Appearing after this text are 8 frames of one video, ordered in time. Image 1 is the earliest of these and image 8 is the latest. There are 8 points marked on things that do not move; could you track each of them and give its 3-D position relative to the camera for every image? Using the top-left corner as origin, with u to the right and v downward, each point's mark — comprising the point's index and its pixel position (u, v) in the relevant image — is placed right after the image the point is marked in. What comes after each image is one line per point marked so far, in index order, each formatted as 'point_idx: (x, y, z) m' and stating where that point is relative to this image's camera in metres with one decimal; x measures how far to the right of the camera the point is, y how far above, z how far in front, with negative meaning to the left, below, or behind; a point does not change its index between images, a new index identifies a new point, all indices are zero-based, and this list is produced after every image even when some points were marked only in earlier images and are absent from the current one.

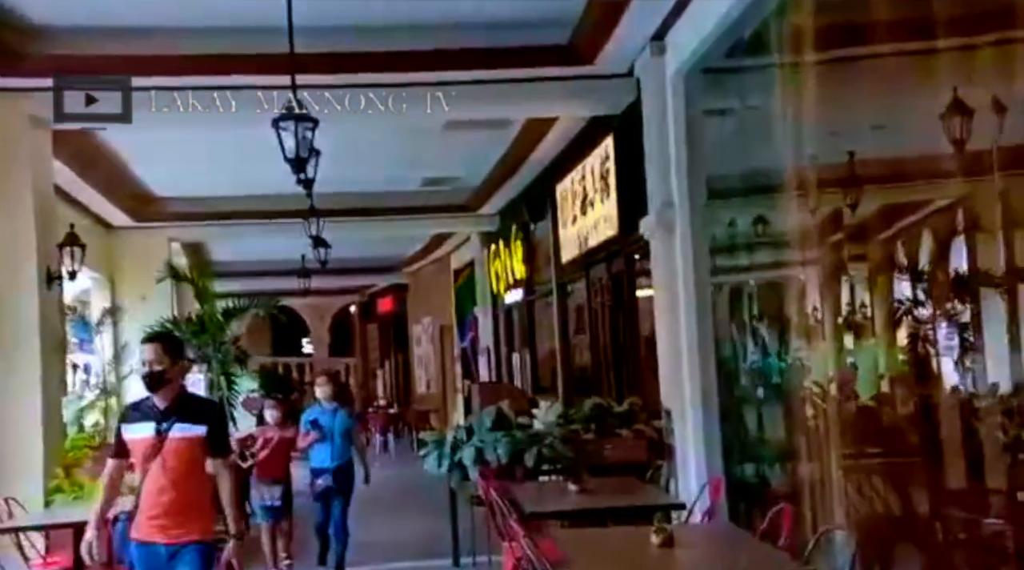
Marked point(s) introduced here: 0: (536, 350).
0: (+0.3, -0.7, +11.7) m
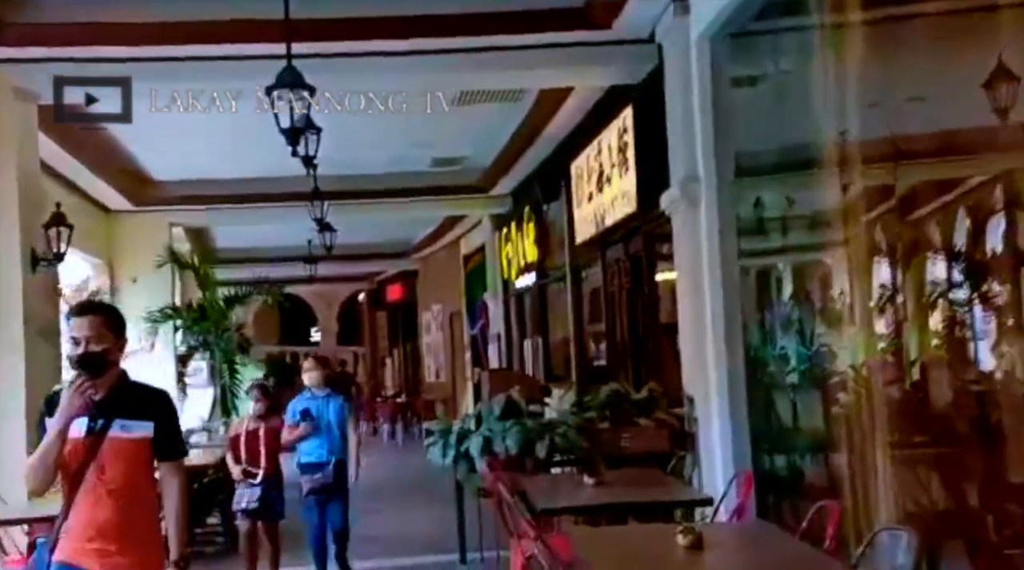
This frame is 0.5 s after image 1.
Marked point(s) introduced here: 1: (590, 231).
0: (+0.4, -0.5, +11.3) m
1: (+0.7, +0.5, +8.9) m
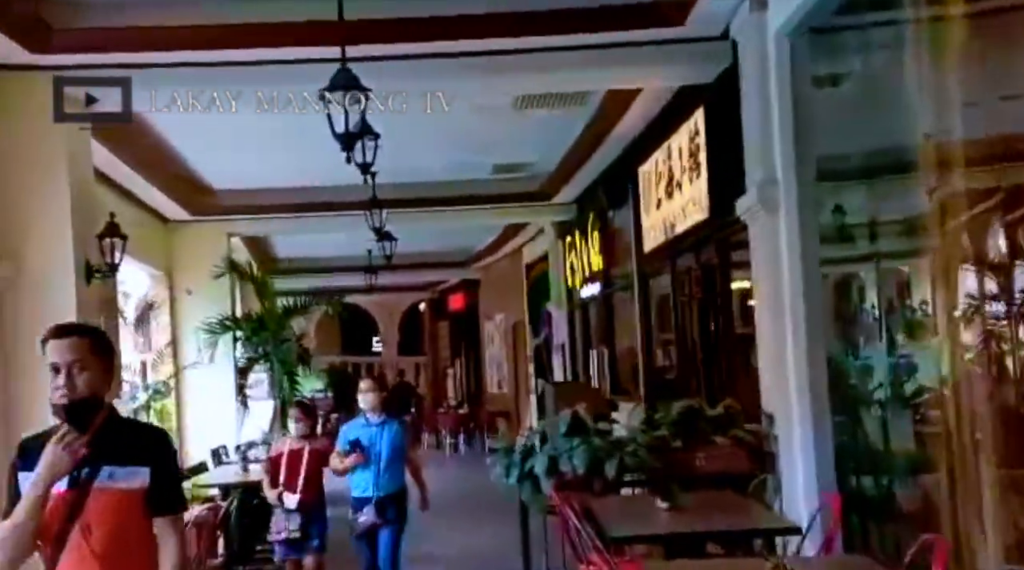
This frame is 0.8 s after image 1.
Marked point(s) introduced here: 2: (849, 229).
0: (+1.0, -0.6, +11.0) m
1: (+1.2, +0.4, +8.5) m
2: (+1.6, +0.3, +5.1) m
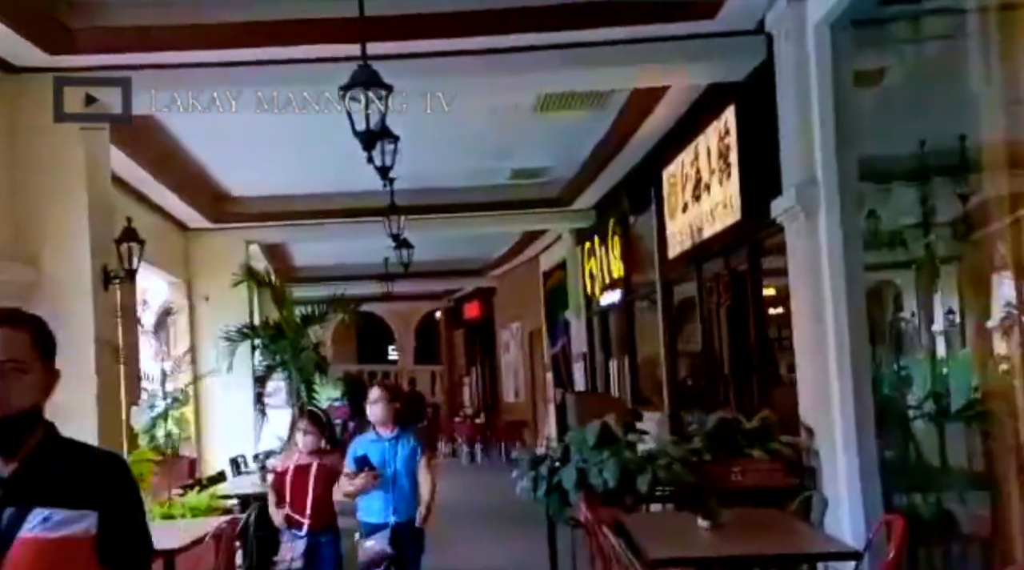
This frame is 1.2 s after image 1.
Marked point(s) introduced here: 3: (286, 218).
0: (+1.2, -0.7, +10.7) m
1: (+1.3, +0.3, +8.3) m
2: (+1.7, +0.2, +4.9) m
3: (-2.5, +0.7, +11.9) m
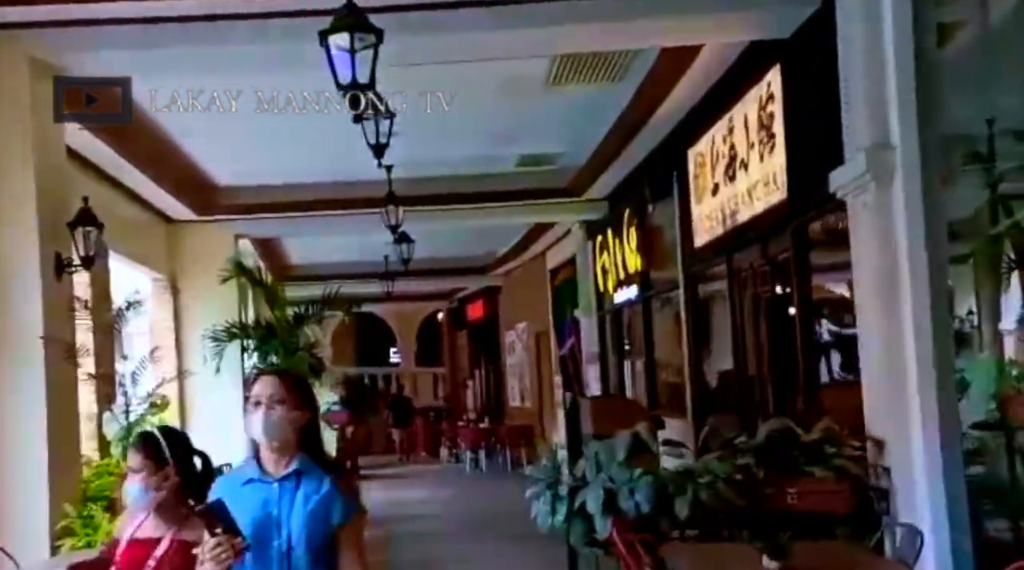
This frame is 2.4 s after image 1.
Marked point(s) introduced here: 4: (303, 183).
0: (+1.3, -0.7, +9.9) m
1: (+1.4, +0.4, +7.5) m
2: (+1.8, +0.3, +4.1) m
3: (-2.4, +0.8, +11.1) m
4: (-2.2, +1.0, +11.1) m
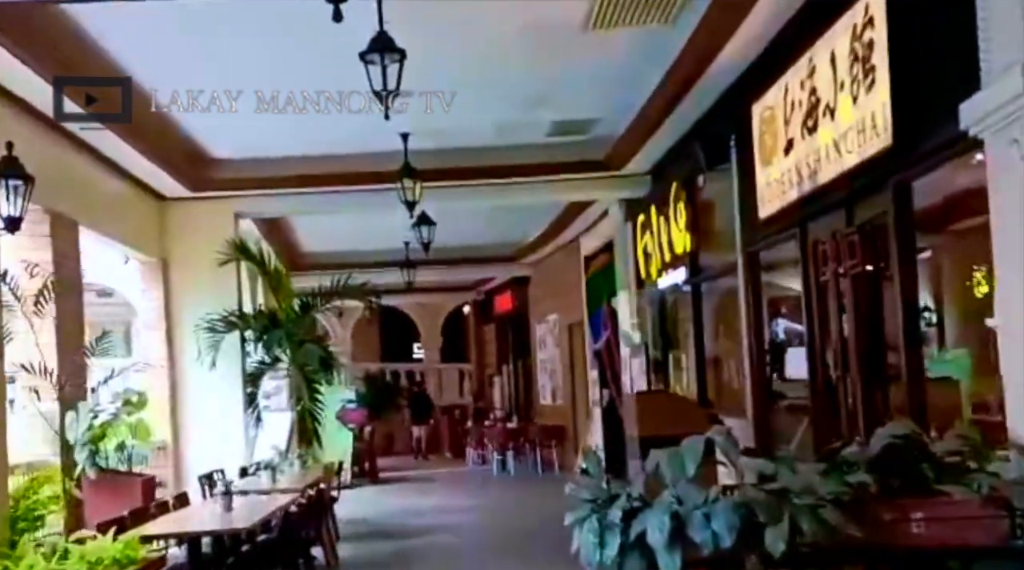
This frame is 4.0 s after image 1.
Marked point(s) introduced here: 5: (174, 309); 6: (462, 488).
0: (+1.6, -0.5, +8.7) m
1: (+1.6, +0.5, +6.3) m
2: (+1.9, +0.4, +2.9) m
3: (-2.1, +0.9, +10.0) m
4: (-1.9, +1.2, +10.0) m
5: (-3.1, -0.2, +10.1) m
6: (-0.6, -2.6, +13.9) m
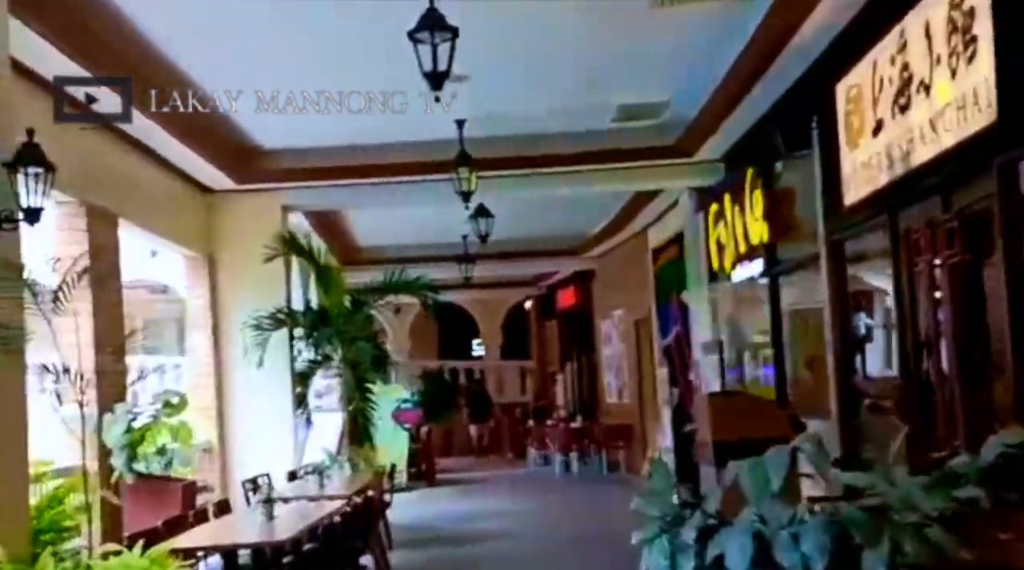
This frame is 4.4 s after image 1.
0: (+2.0, -0.5, +8.2) m
1: (+1.9, +0.6, +5.7) m
2: (+2.0, +0.5, +2.3) m
3: (-1.6, +1.0, +9.7) m
4: (-1.3, +1.2, +9.6) m
5: (-2.6, -0.2, +9.8) m
6: (+0.1, -2.6, +13.5) m
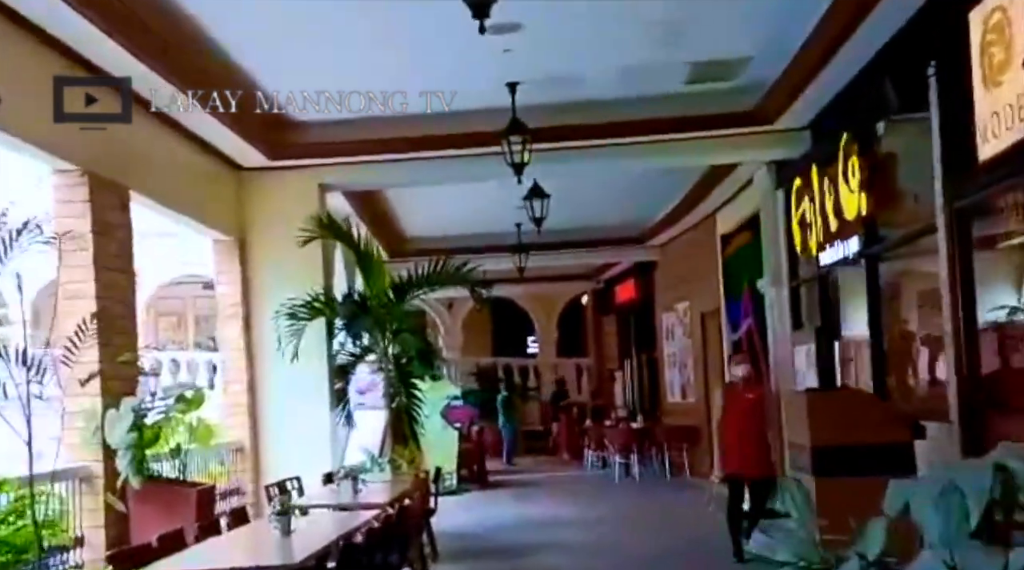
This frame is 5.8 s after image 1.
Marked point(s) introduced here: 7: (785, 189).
0: (+2.4, -0.3, +7.1) m
1: (+2.2, +0.7, +4.7) m
2: (+2.1, +0.6, +1.3) m
3: (-1.1, +1.1, +8.8) m
4: (-0.9, +1.3, +8.7) m
5: (-2.1, -0.1, +9.0) m
6: (+0.8, -2.4, +12.5) m
7: (+2.3, +0.8, +9.1) m
